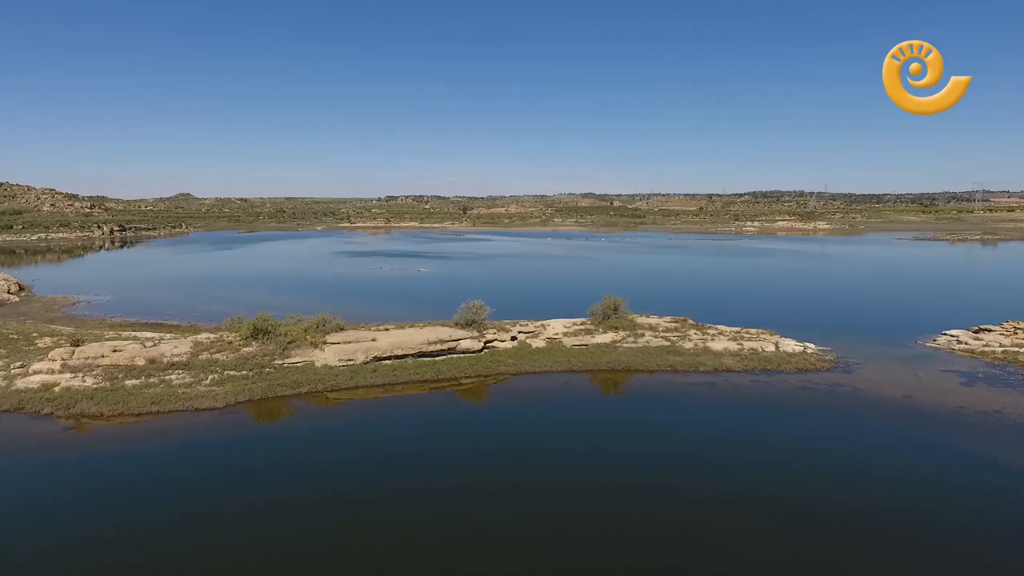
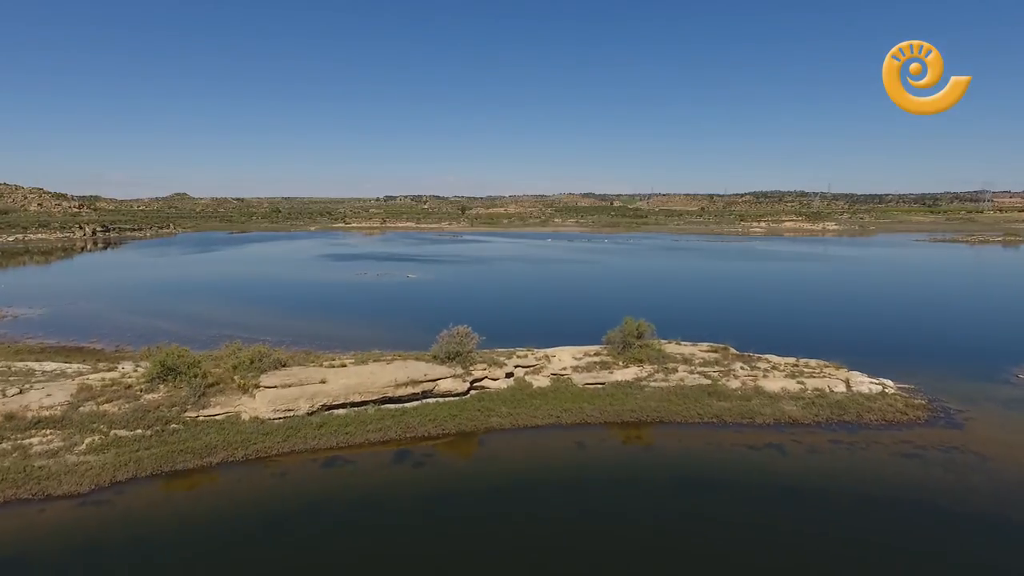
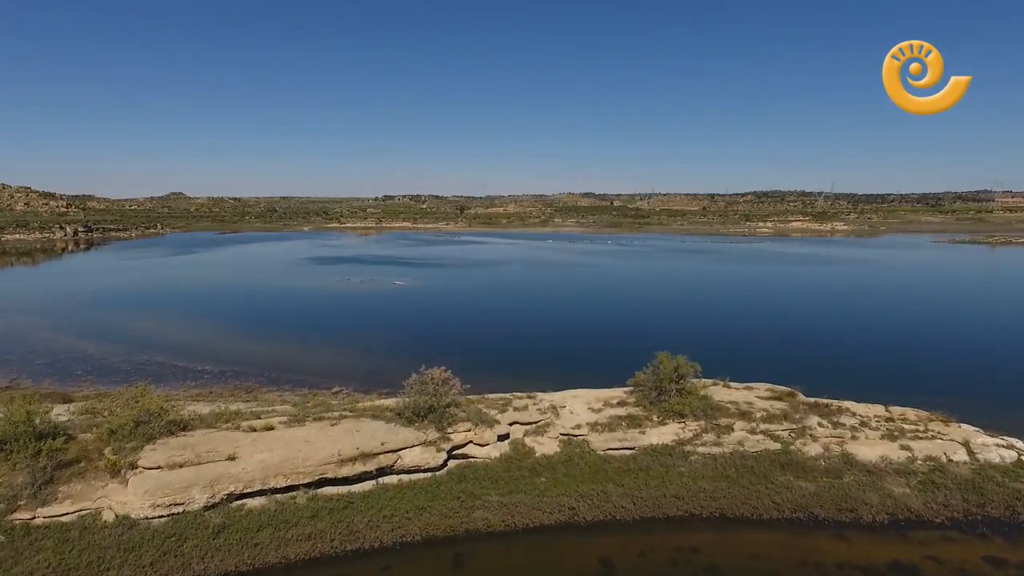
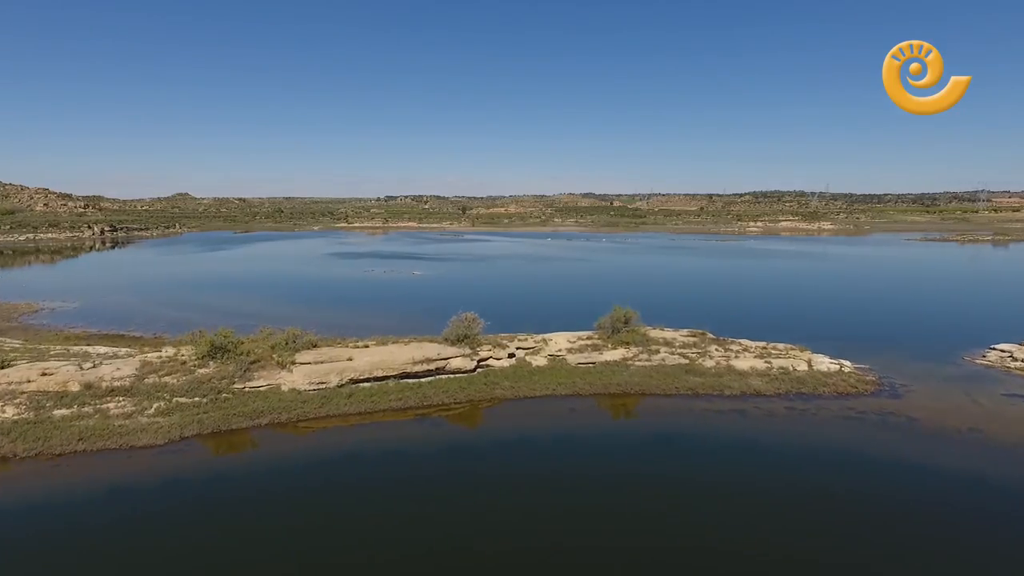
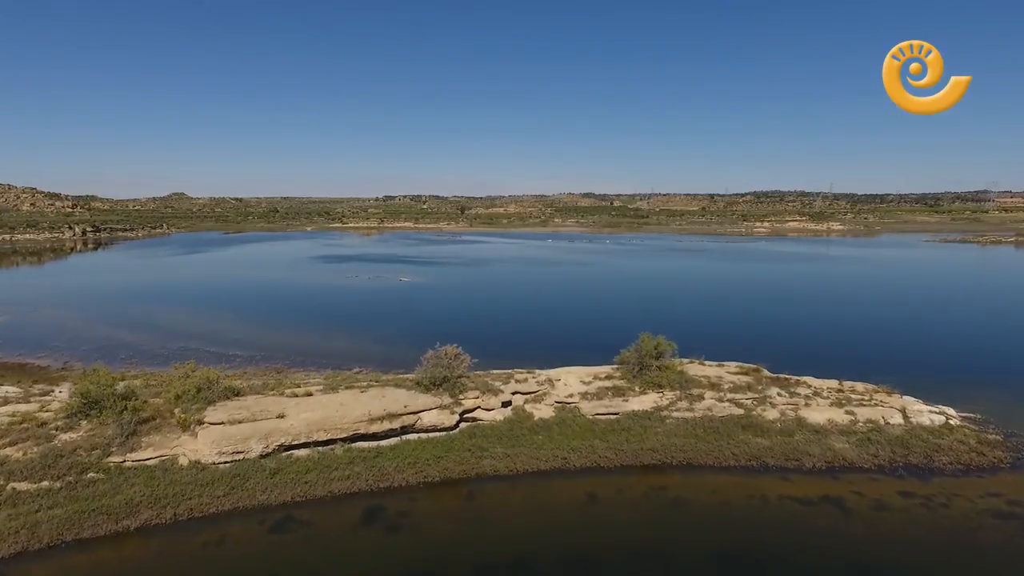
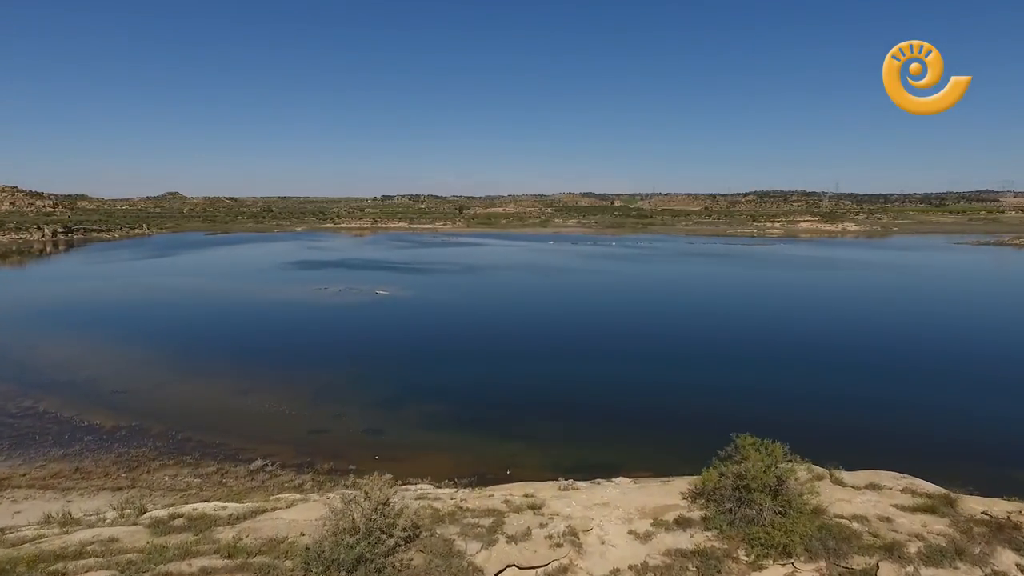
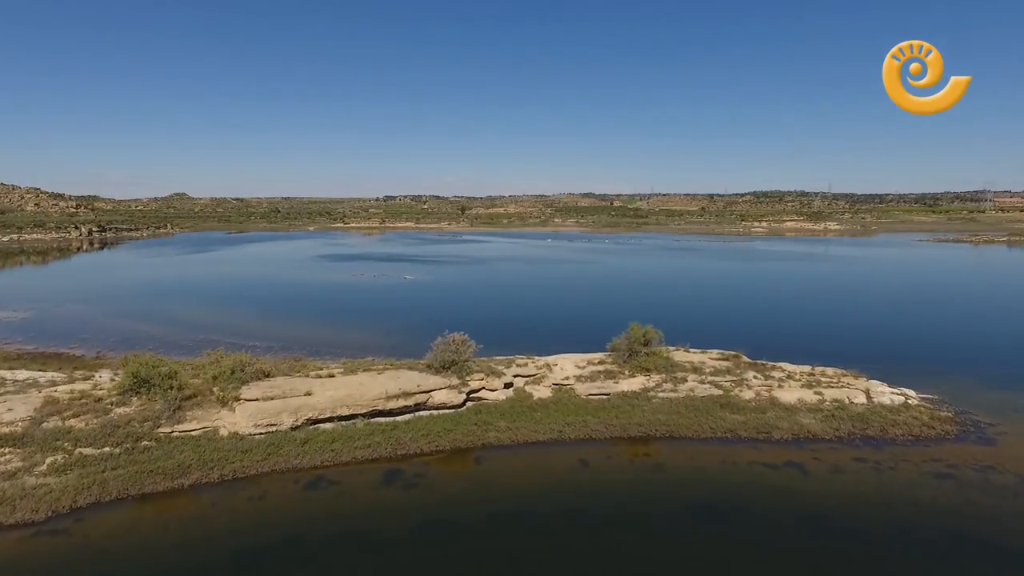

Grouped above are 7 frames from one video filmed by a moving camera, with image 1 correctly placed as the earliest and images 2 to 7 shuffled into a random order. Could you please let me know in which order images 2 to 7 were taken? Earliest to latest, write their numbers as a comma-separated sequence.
4, 2, 7, 5, 3, 6
